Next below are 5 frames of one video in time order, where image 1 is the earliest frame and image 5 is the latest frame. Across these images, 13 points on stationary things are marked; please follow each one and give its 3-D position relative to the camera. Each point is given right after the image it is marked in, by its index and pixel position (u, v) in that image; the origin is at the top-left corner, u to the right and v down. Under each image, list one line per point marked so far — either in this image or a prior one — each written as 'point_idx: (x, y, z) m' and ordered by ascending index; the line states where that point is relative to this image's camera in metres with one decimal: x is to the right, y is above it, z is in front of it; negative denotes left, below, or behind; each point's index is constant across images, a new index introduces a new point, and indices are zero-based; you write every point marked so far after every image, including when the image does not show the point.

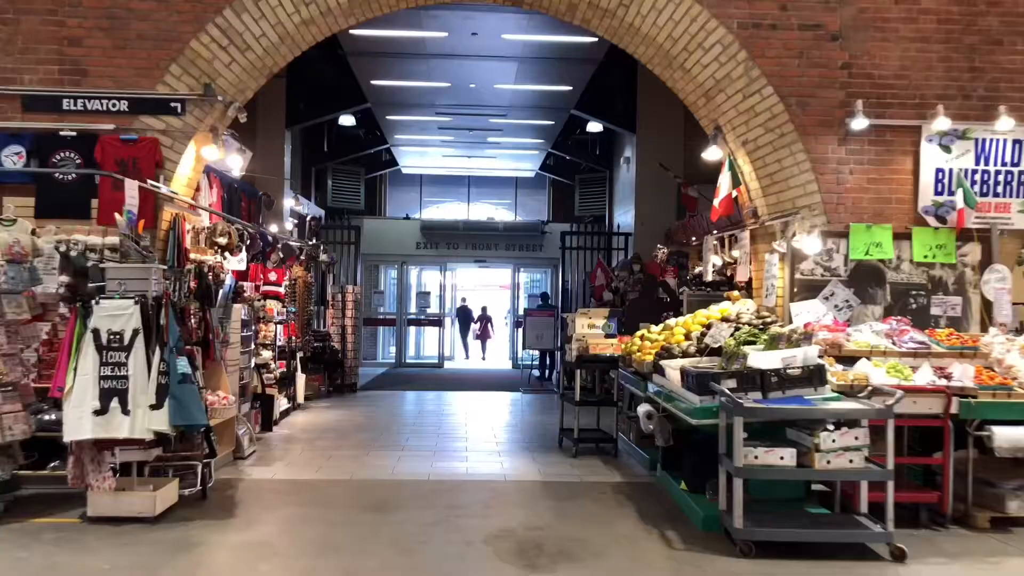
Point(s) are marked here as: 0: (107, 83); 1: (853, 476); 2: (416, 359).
0: (-2.1, +1.1, +5.0) m
1: (+1.3, -0.7, +3.7) m
2: (-1.5, -1.1, +15.3) m
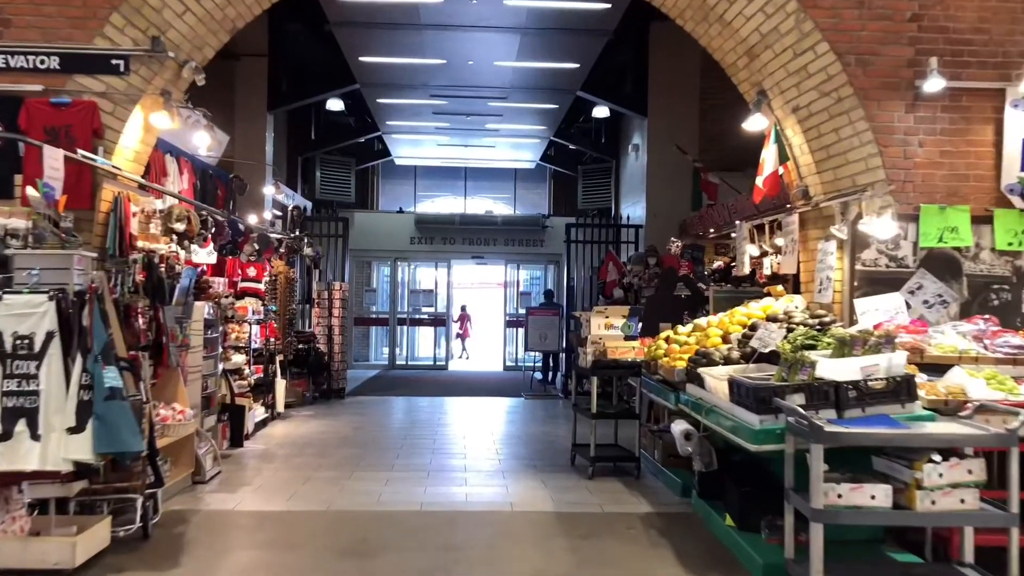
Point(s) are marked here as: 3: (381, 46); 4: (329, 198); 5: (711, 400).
0: (-2.1, +1.1, +4.2) m
1: (+1.3, -0.7, +2.8) m
2: (-1.5, -1.1, +14.5) m
3: (-1.2, +2.1, +8.6) m
4: (-2.6, +1.3, +13.7) m
5: (+0.8, -0.5, +4.1) m
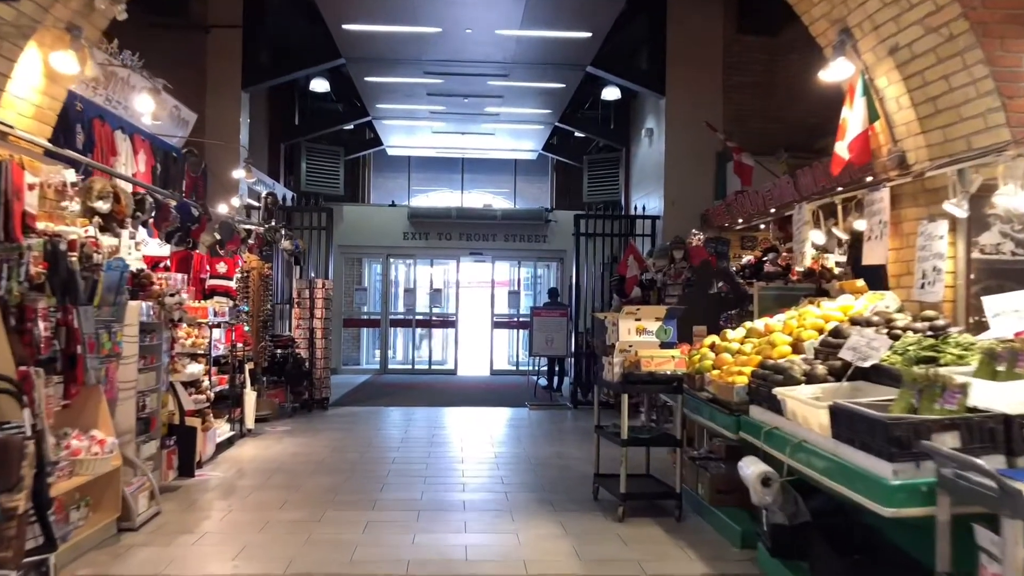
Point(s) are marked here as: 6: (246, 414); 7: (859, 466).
0: (-2.0, +1.1, +3.2) m
1: (+1.4, -0.7, +1.8) m
2: (-1.5, -1.1, +13.4) m
3: (-1.1, +2.2, +7.5) m
4: (-2.6, +1.3, +12.6) m
5: (+0.9, -0.4, +3.0) m
6: (-1.9, -0.9, +6.8) m
7: (+0.9, -0.5, +2.5) m
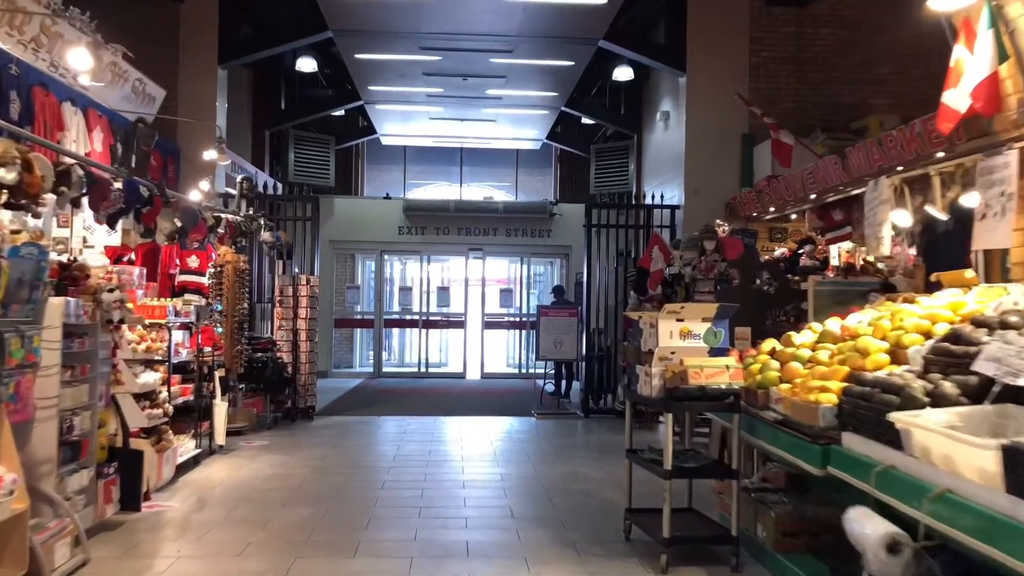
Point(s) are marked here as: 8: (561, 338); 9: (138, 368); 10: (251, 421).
0: (-2.0, +1.1, +2.3) m
1: (+1.5, -0.6, +1.0) m
2: (-1.5, -1.0, +12.6) m
3: (-1.1, +2.2, +6.7) m
4: (-2.5, +1.3, +11.8) m
5: (+0.9, -0.4, +2.2) m
6: (-1.8, -0.9, +6.0) m
7: (+1.0, -0.4, +1.7) m
8: (+0.4, -0.4, +8.7) m
9: (-1.8, -0.4, +4.7) m
10: (-1.9, -1.0, +7.1) m
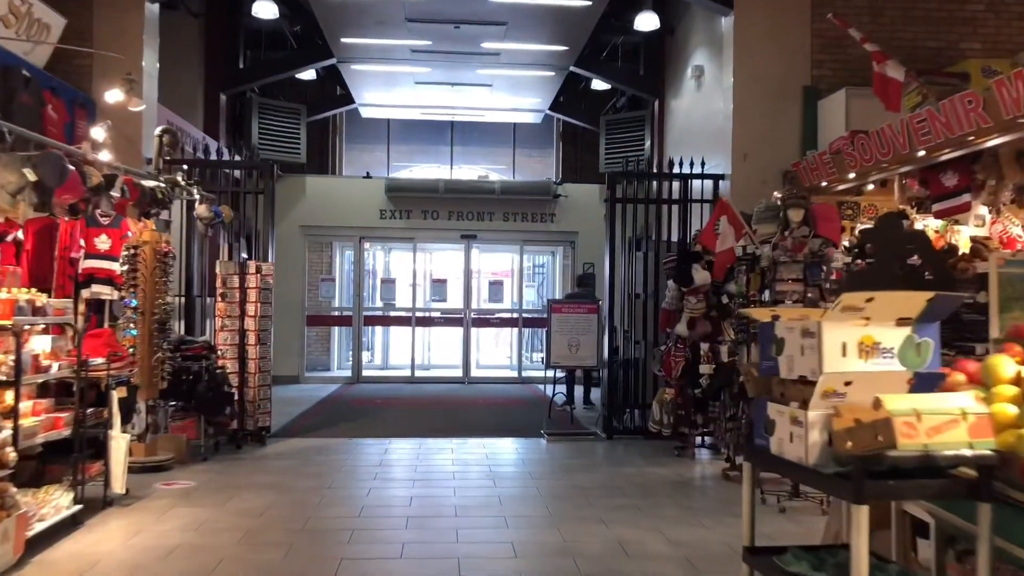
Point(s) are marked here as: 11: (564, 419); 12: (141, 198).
0: (-1.9, +1.2, +0.6) m
1: (+1.6, -0.6, -0.7) m
2: (-1.5, -0.9, +10.9) m
3: (-1.0, +2.3, +5.0) m
4: (-2.6, +1.4, +10.1) m
5: (+1.0, -0.4, +0.5) m
6: (-1.8, -0.8, +4.3) m
7: (+1.1, -0.4, 0.0) m
8: (+0.5, -0.4, +7.0) m
9: (-1.7, -0.3, +3.0) m
10: (-1.9, -0.9, +5.4) m
11: (+0.4, -1.0, +7.6) m
12: (-1.9, +0.5, +5.2) m
